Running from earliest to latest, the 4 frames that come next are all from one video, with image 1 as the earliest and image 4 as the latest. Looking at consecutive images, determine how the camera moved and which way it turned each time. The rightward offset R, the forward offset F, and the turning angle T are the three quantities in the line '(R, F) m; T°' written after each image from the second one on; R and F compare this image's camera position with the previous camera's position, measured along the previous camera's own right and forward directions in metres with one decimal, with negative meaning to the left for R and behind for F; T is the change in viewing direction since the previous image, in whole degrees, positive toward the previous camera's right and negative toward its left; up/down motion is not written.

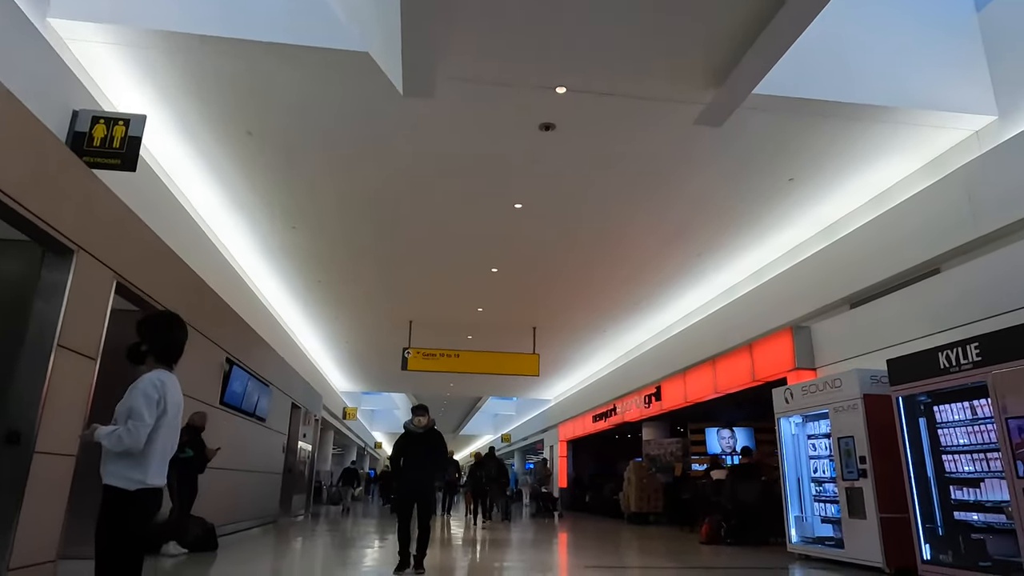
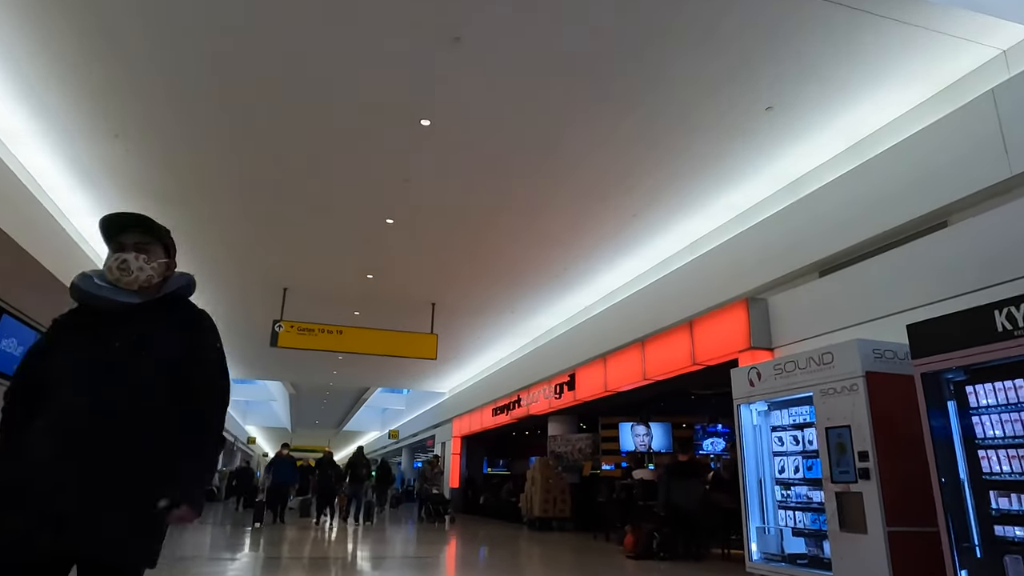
(0.0, +1.4) m; +9°
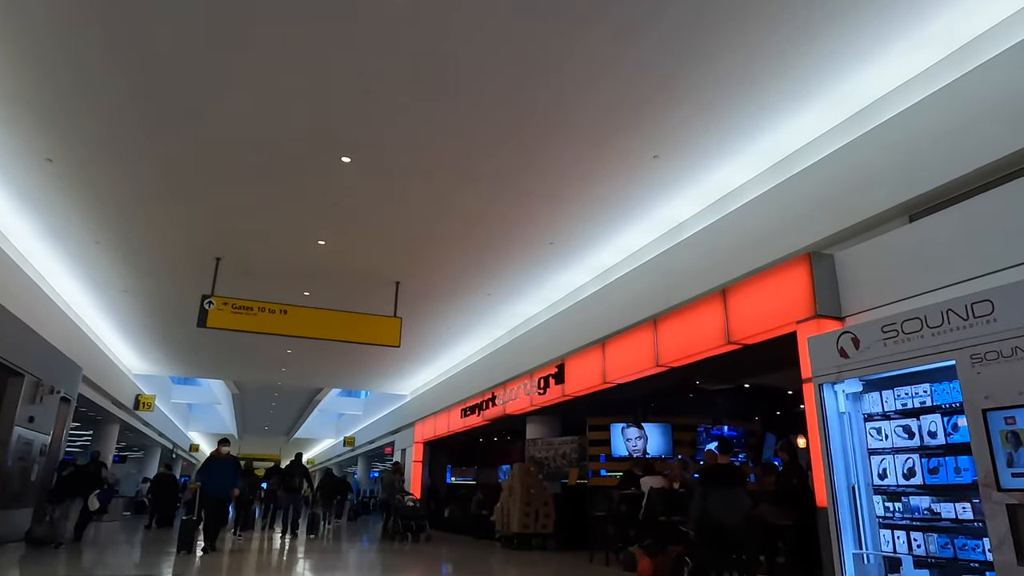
(-0.2, +1.3) m; +3°
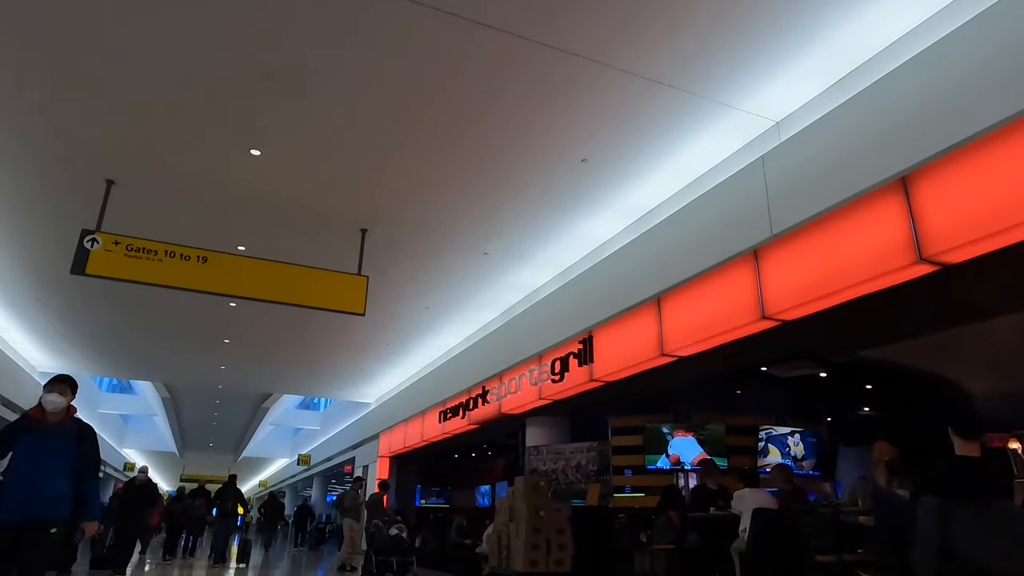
(-0.3, +1.9) m; +3°
